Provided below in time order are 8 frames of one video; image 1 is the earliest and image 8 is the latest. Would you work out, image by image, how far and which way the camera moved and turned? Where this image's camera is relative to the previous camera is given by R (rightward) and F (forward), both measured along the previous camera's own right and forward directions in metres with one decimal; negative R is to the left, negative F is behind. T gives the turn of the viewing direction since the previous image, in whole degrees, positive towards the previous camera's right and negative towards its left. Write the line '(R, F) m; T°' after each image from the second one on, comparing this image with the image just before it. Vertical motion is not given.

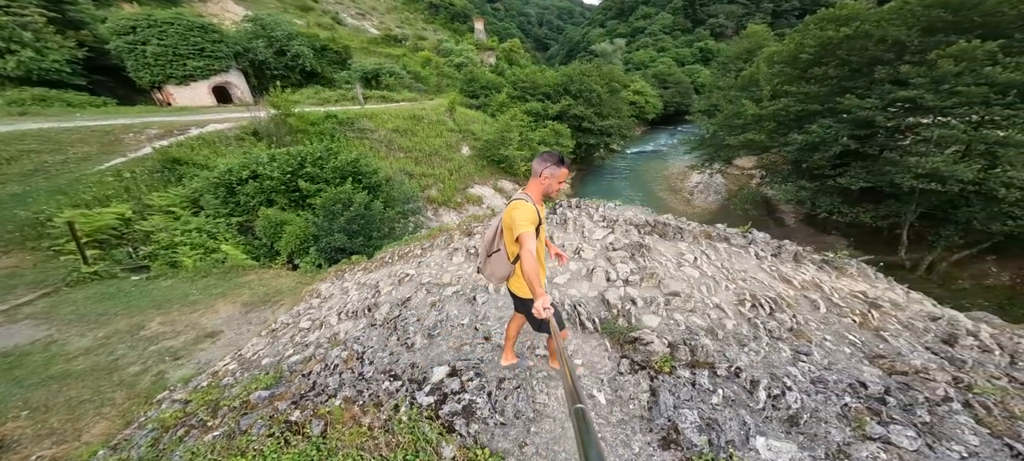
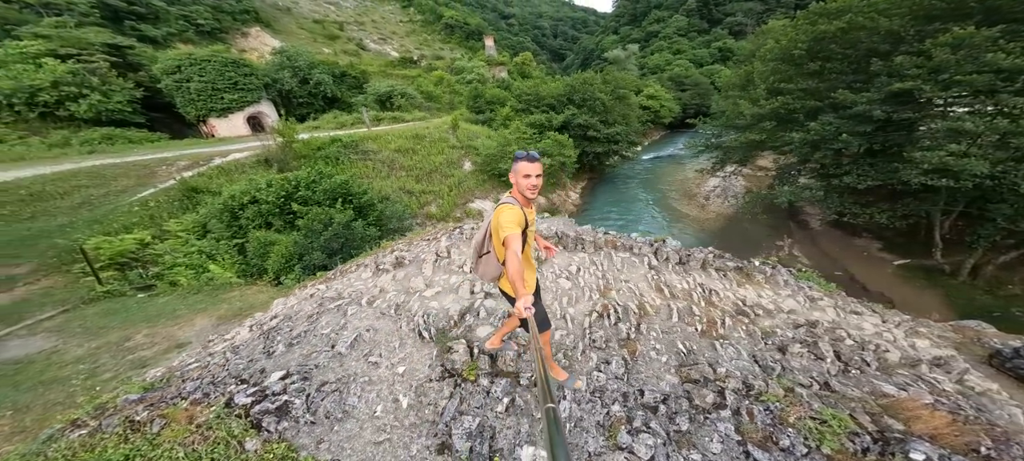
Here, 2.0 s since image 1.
(+1.9, -0.3) m; -4°
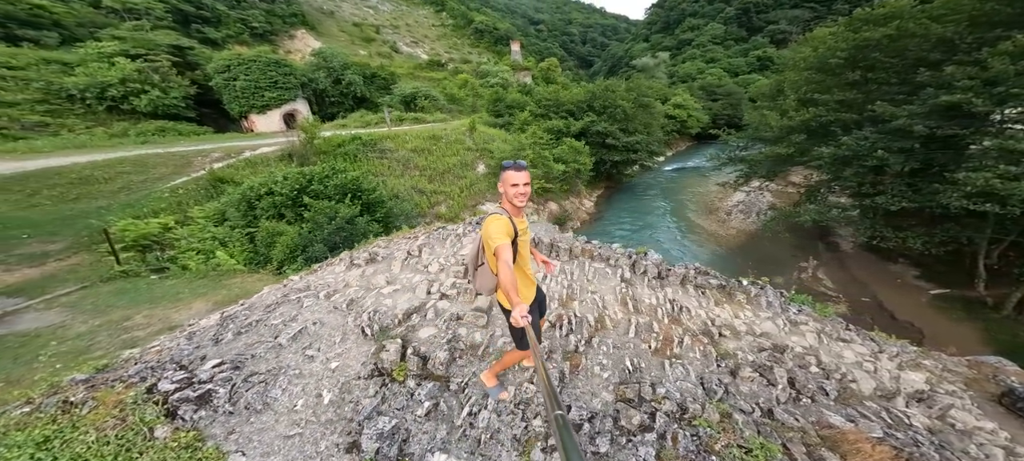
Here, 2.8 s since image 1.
(+0.7, +0.1) m; -3°
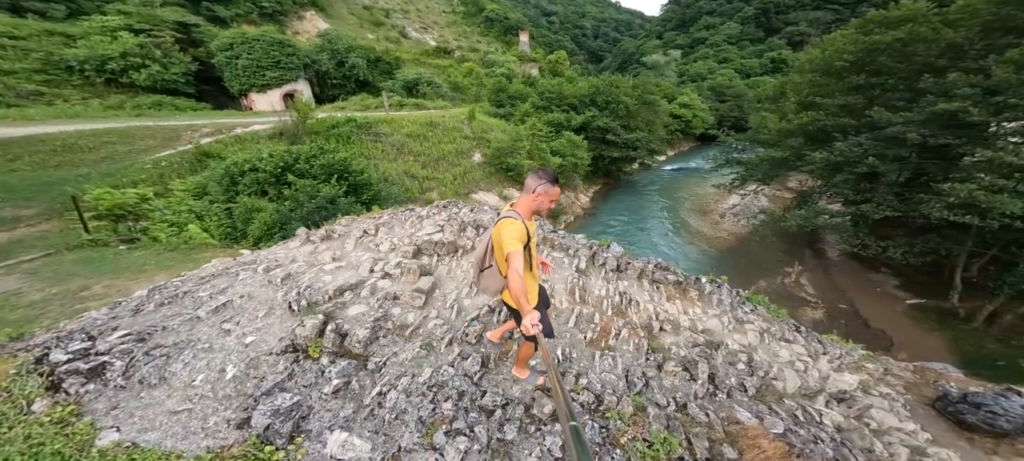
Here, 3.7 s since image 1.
(+0.6, +0.1) m; 0°
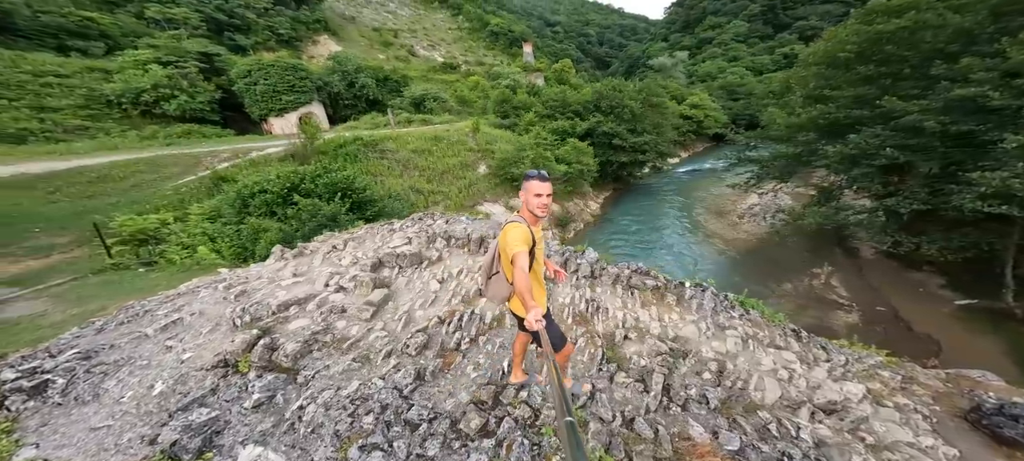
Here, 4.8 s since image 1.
(+0.7, +0.1) m; -3°
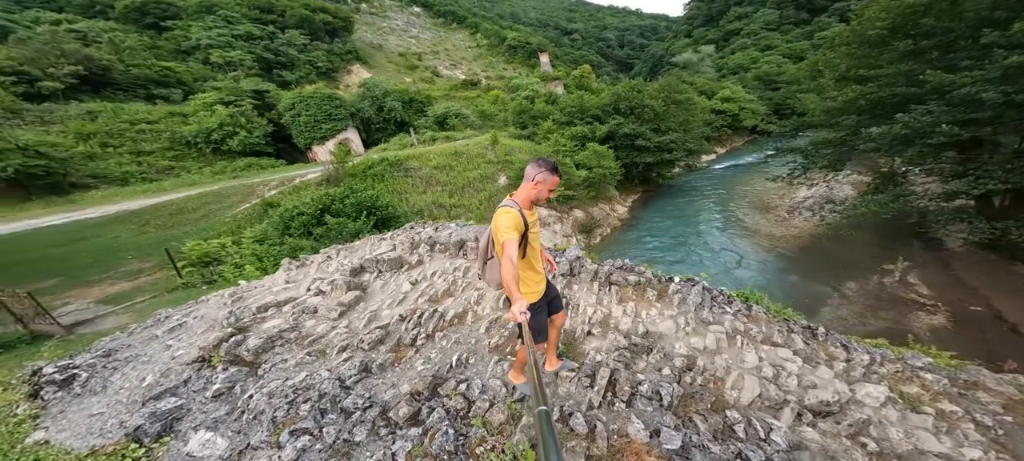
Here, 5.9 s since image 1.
(+0.9, 0.0) m; -6°
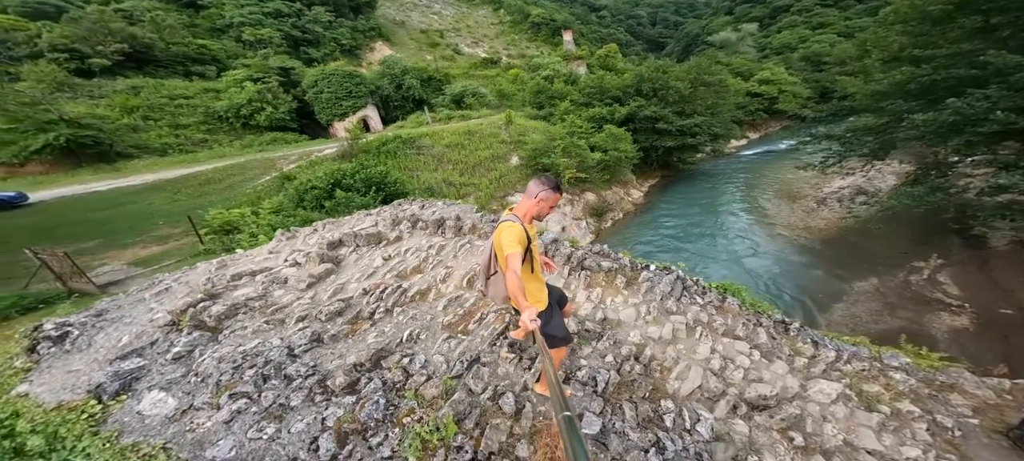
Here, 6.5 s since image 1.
(+0.6, 0.0) m; -3°
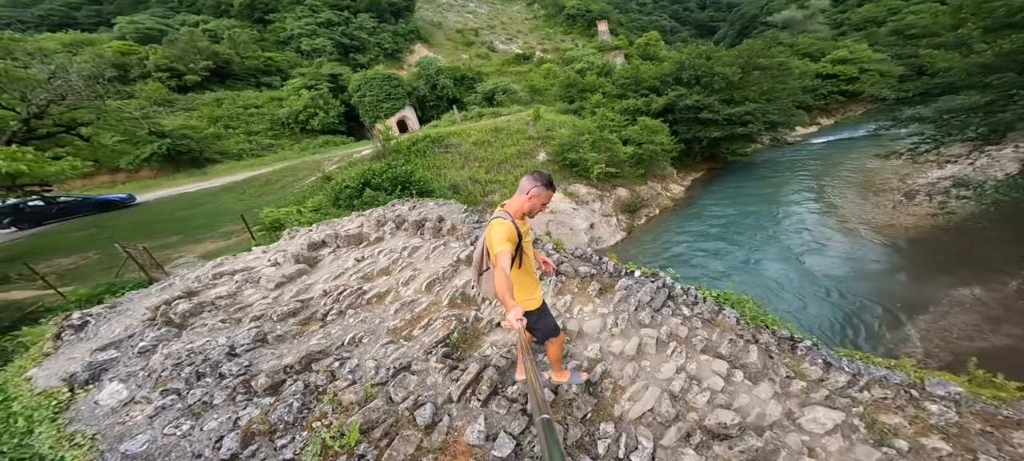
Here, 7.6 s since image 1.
(+0.9, +0.3) m; -7°
